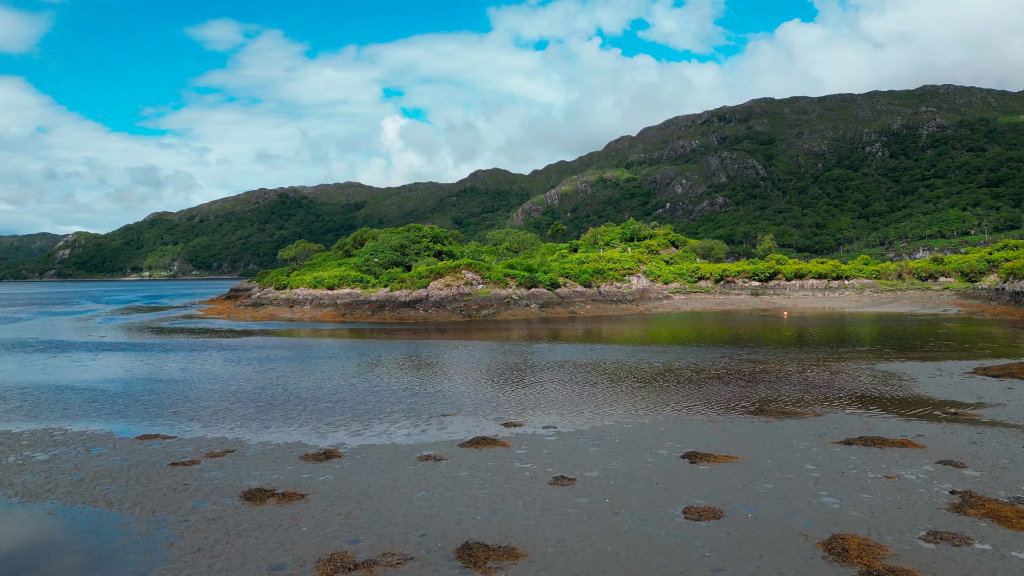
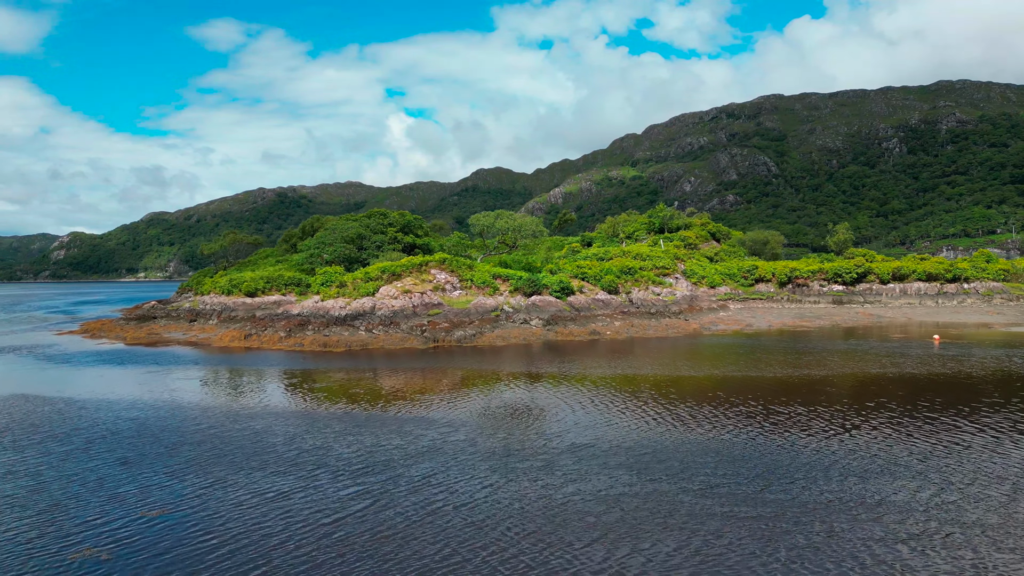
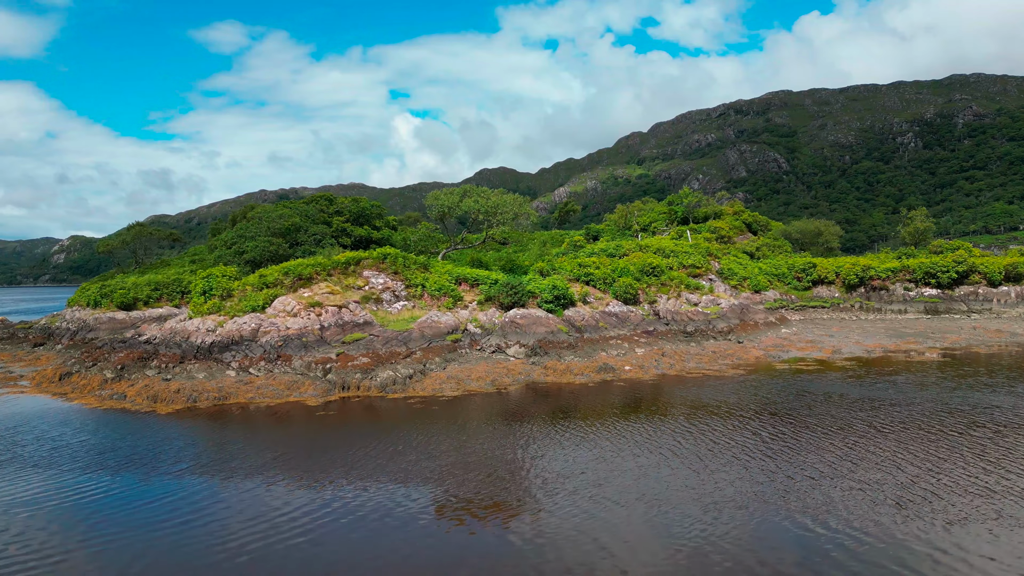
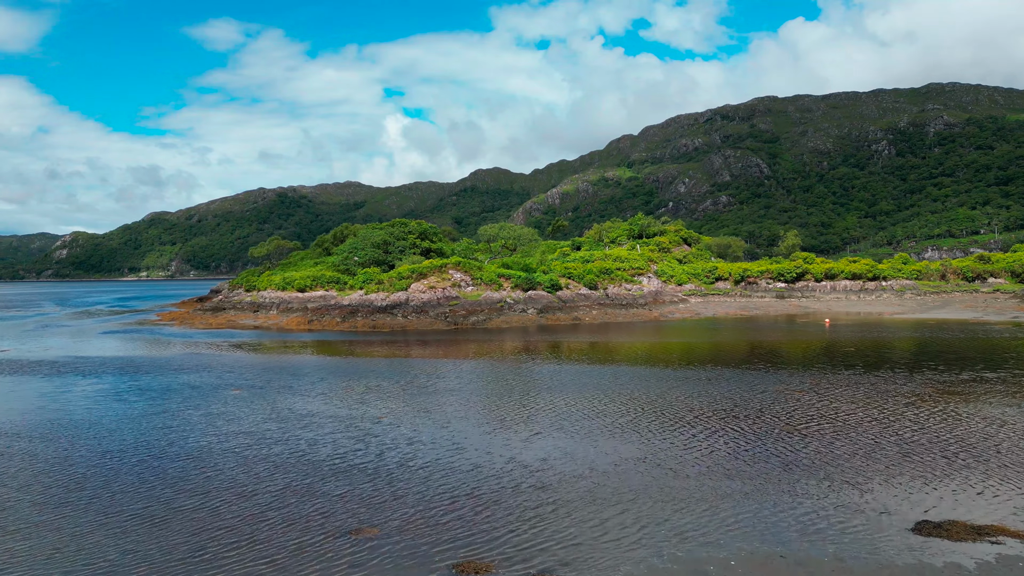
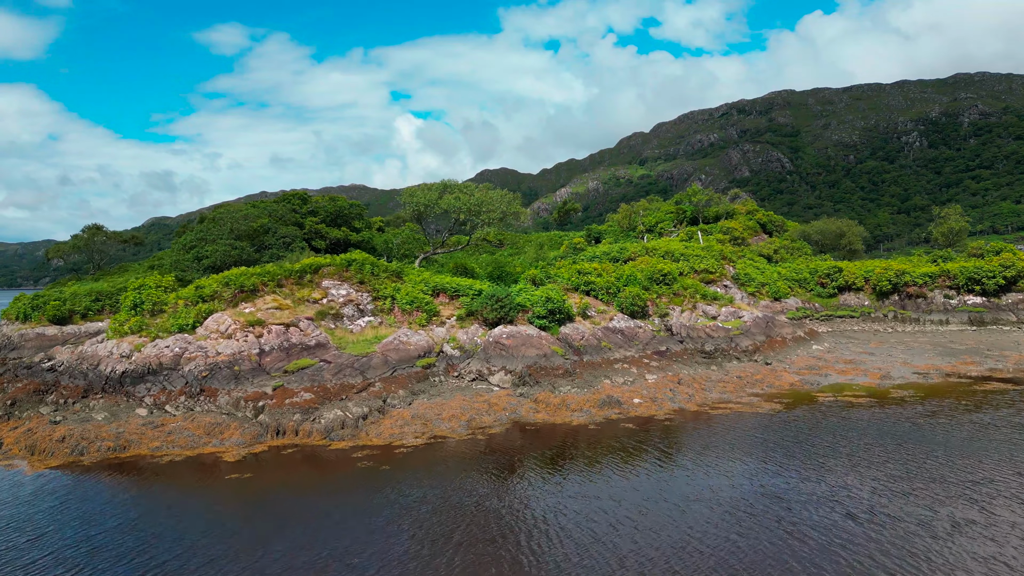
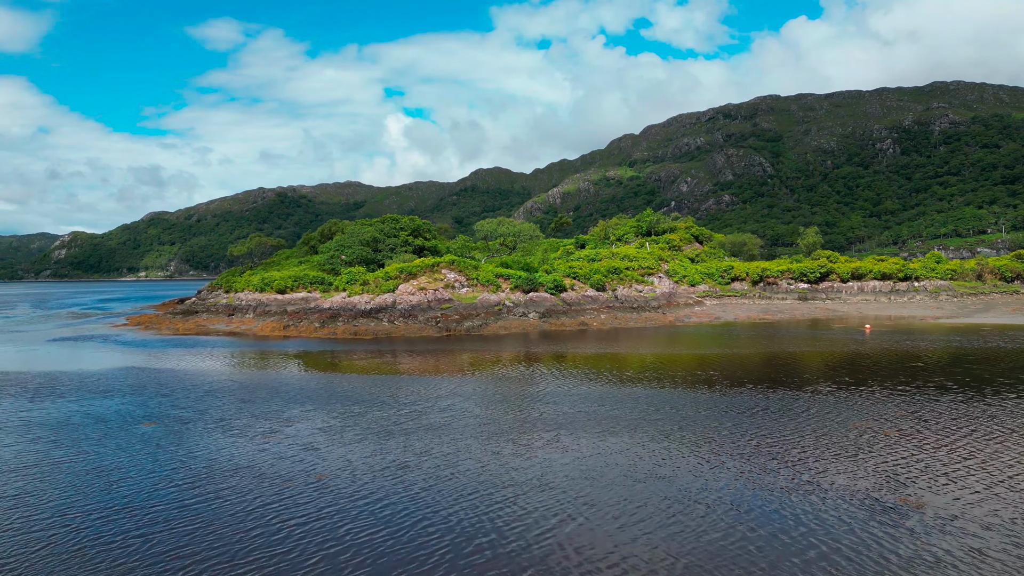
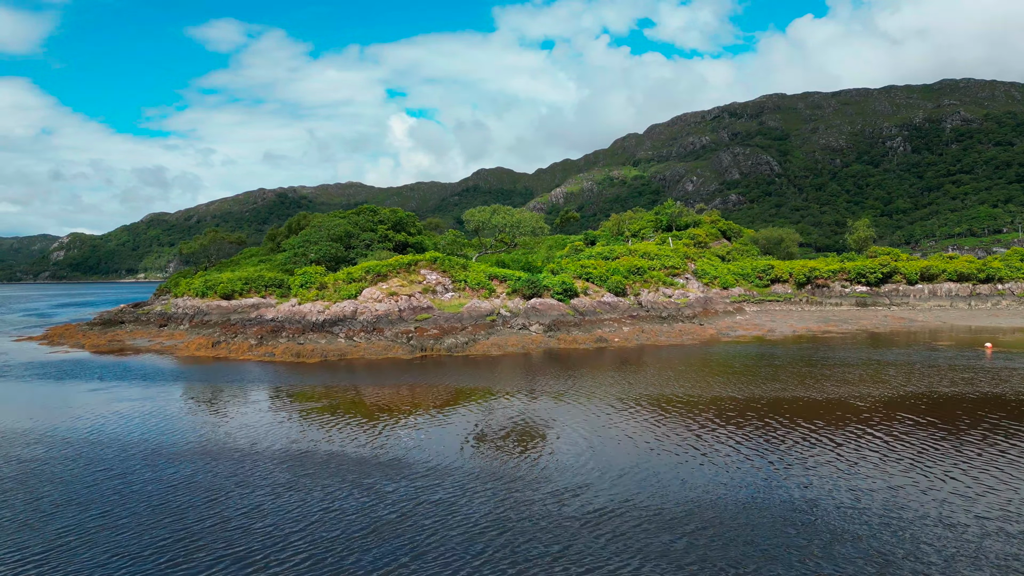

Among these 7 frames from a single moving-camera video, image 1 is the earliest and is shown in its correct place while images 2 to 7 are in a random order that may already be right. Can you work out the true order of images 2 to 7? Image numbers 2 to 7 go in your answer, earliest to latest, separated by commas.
4, 6, 2, 7, 3, 5
